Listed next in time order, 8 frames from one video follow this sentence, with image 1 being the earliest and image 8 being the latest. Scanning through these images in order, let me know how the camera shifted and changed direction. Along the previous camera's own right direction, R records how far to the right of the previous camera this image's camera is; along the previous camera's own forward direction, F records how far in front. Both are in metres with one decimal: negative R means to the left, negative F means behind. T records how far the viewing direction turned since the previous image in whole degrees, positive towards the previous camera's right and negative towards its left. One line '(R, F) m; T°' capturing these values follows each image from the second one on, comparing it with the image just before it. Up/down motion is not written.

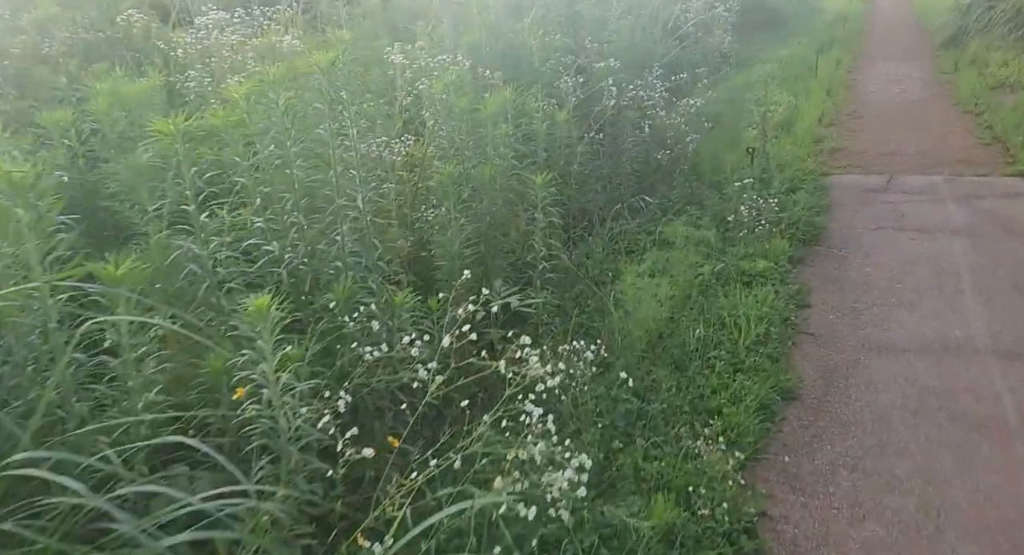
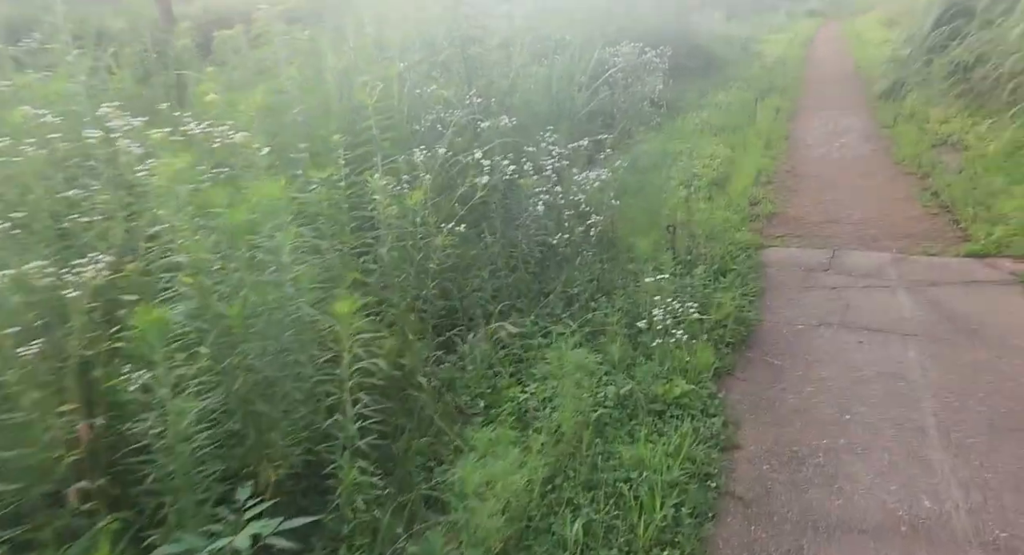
(+0.5, +0.8) m; +4°
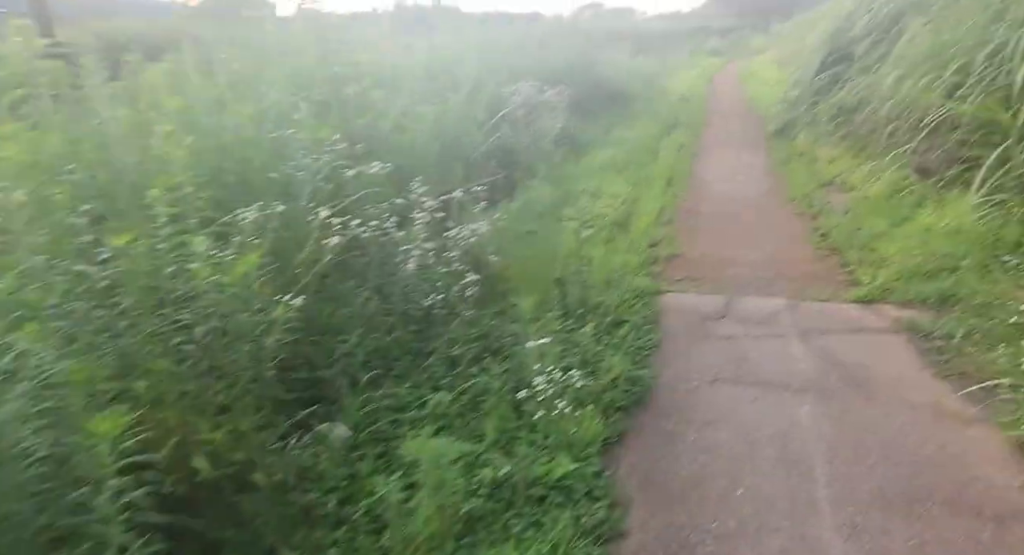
(+0.3, +0.3) m; +7°
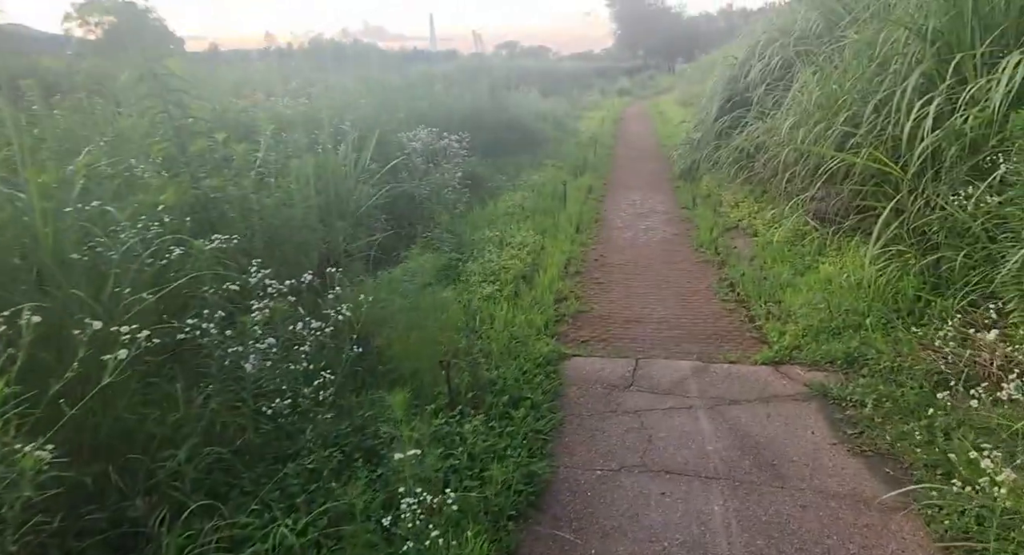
(+0.2, +0.4) m; +7°
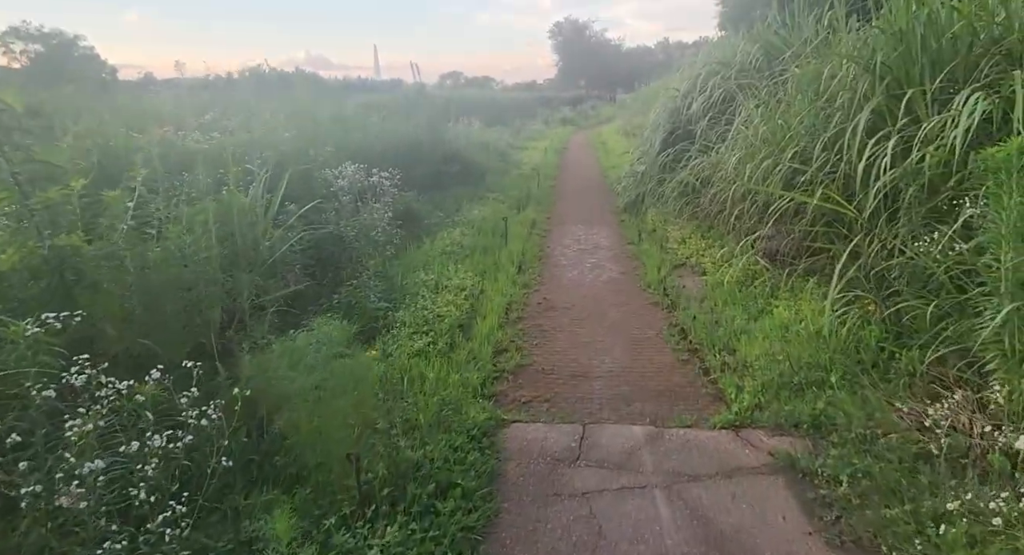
(+0.1, +0.4) m; +5°
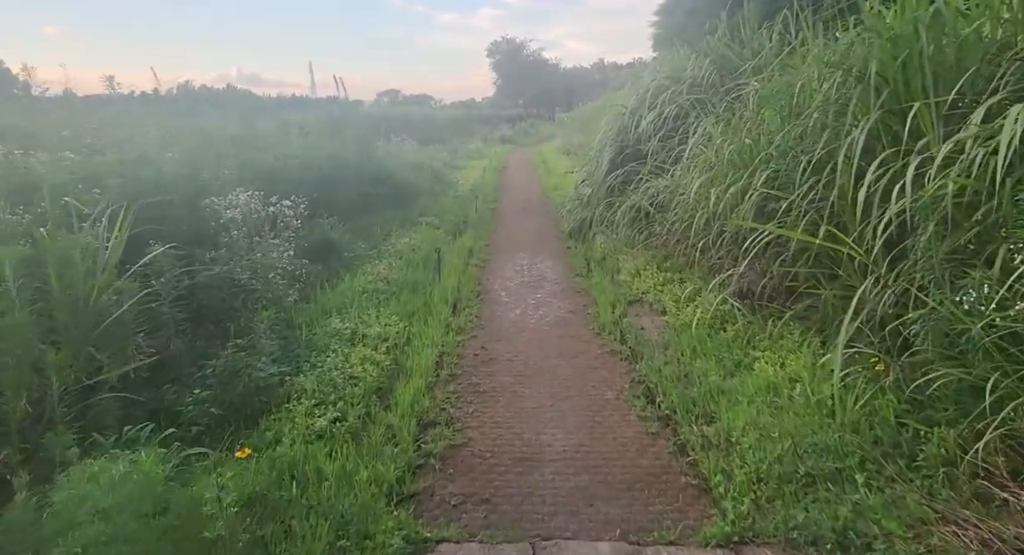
(+0.1, +0.9) m; +5°
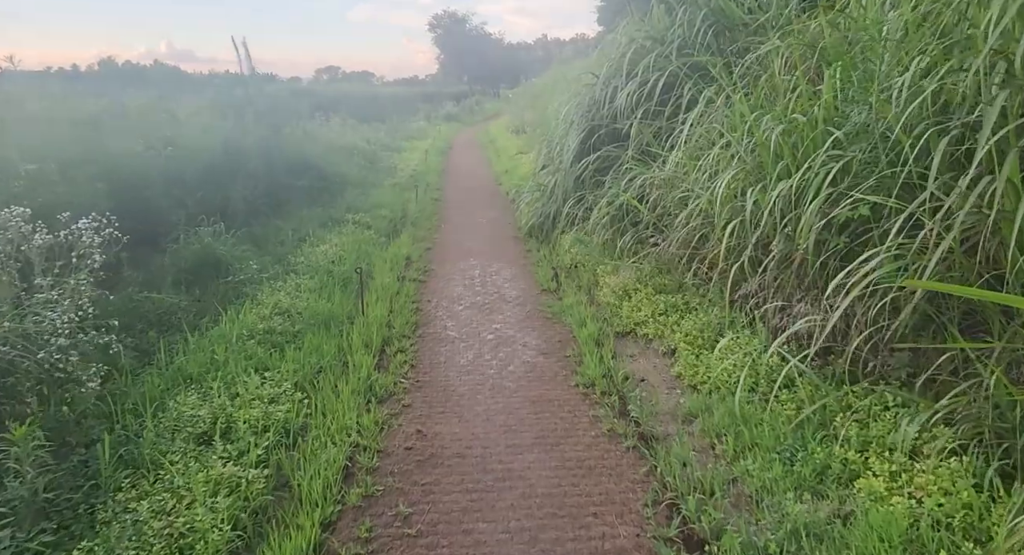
(0.0, +1.6) m; +5°
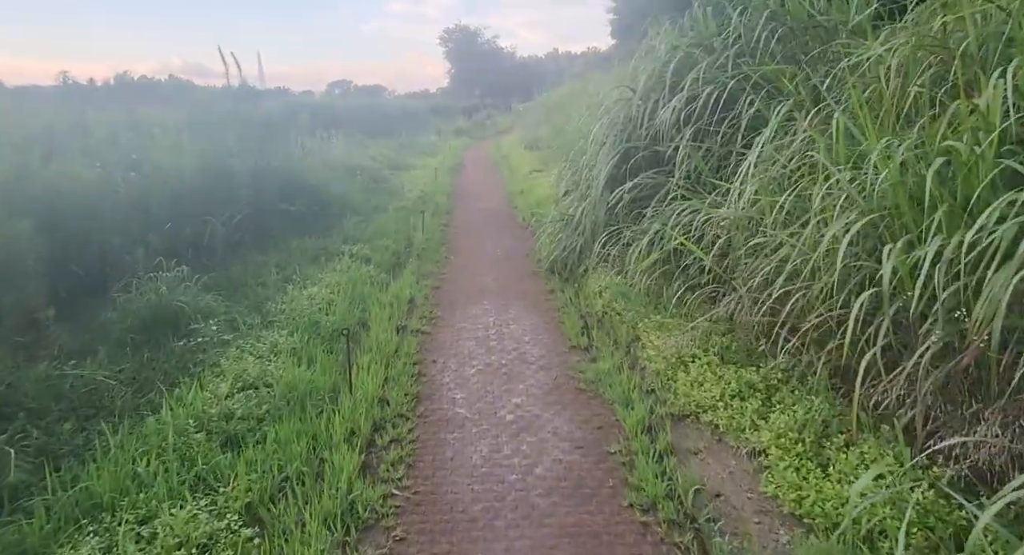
(-0.1, +1.0) m; -1°
